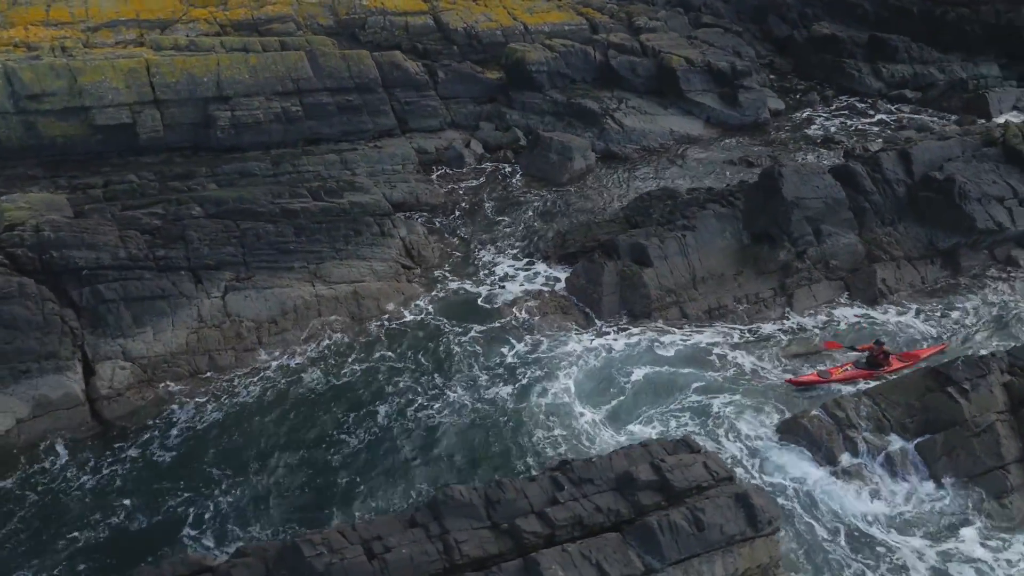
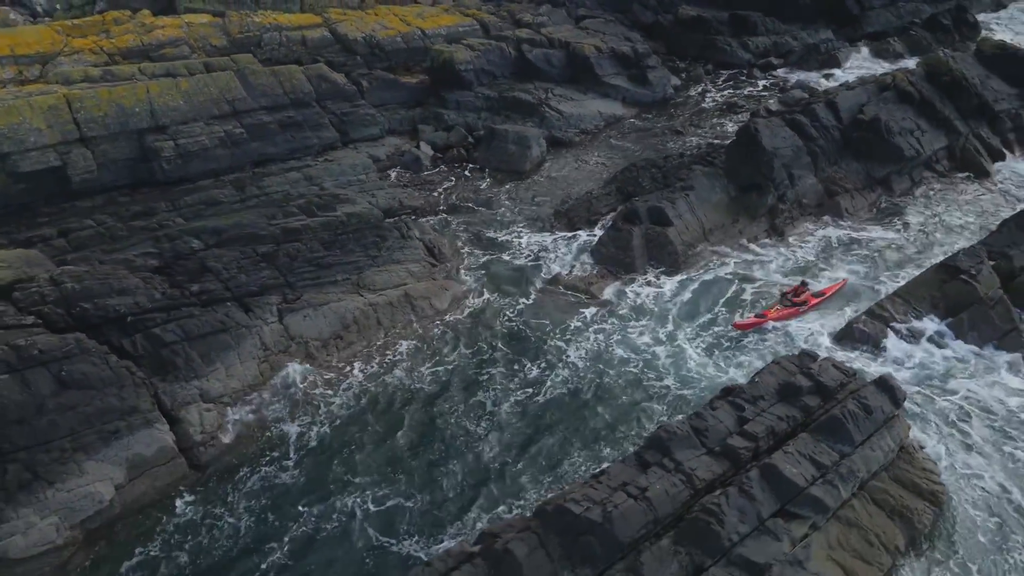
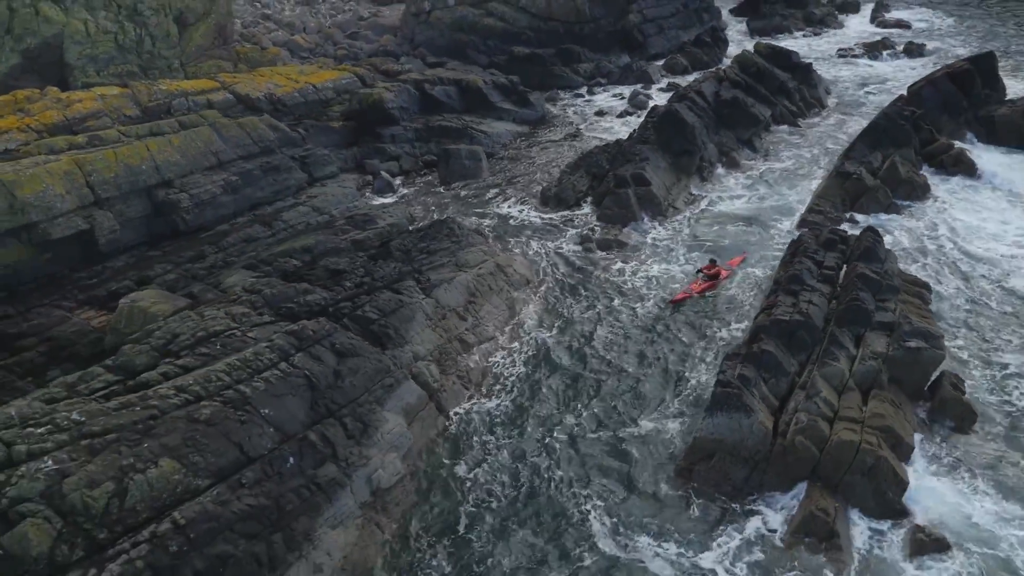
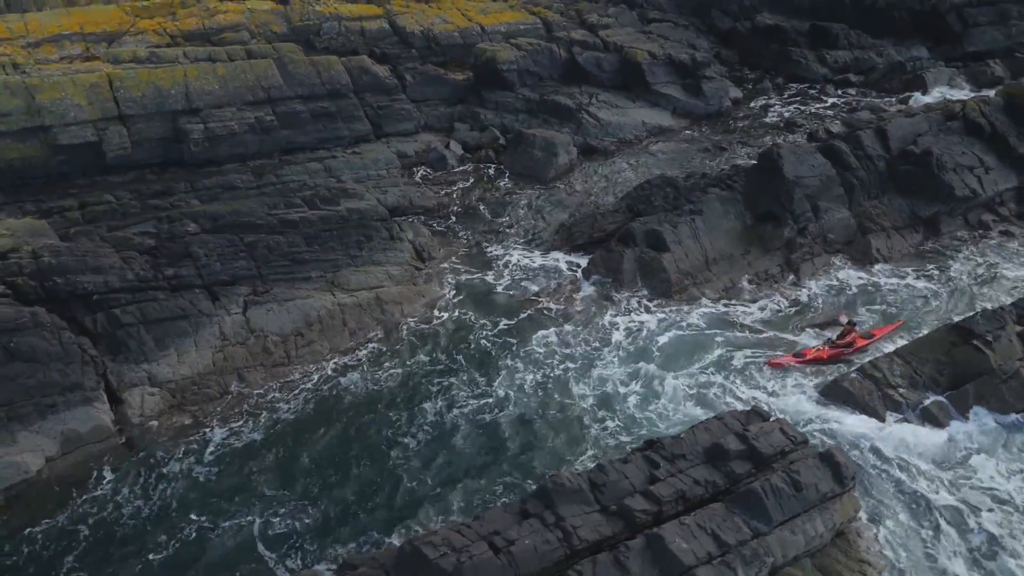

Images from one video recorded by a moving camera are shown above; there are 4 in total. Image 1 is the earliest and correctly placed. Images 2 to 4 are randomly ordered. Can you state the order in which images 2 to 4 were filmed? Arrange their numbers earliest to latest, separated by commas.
4, 2, 3
